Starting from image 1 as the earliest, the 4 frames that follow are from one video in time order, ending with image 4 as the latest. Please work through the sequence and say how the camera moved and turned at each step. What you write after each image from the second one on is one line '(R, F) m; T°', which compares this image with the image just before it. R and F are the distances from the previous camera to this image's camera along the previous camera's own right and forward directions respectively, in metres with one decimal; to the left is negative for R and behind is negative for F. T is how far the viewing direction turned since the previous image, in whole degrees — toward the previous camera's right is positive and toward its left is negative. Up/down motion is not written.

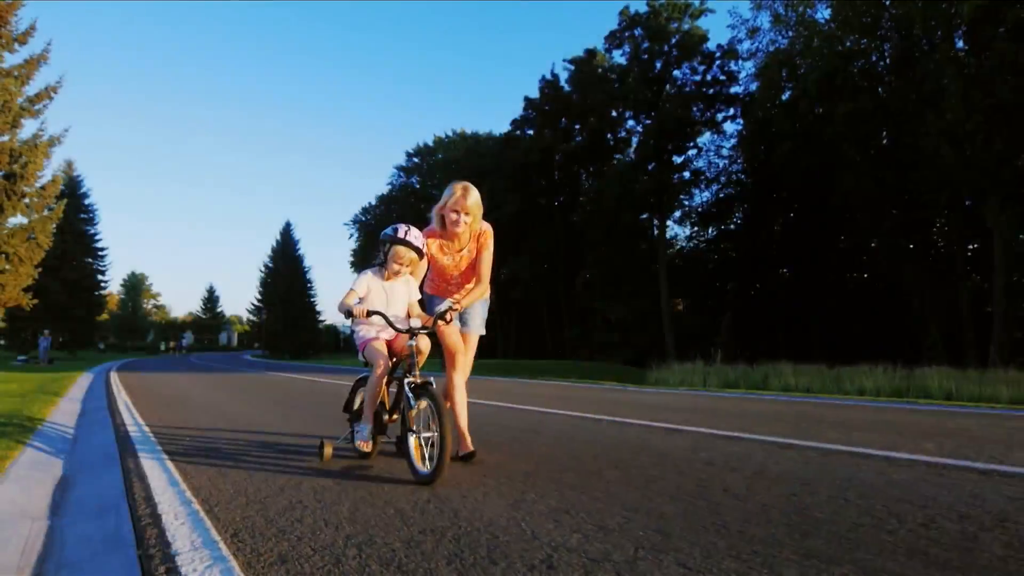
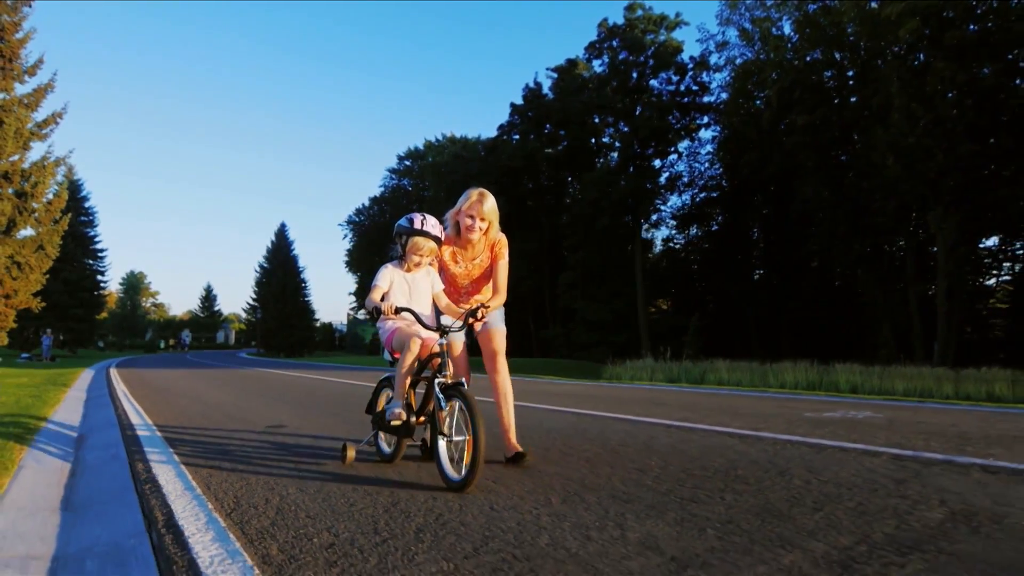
(+0.9, -1.9) m; 0°
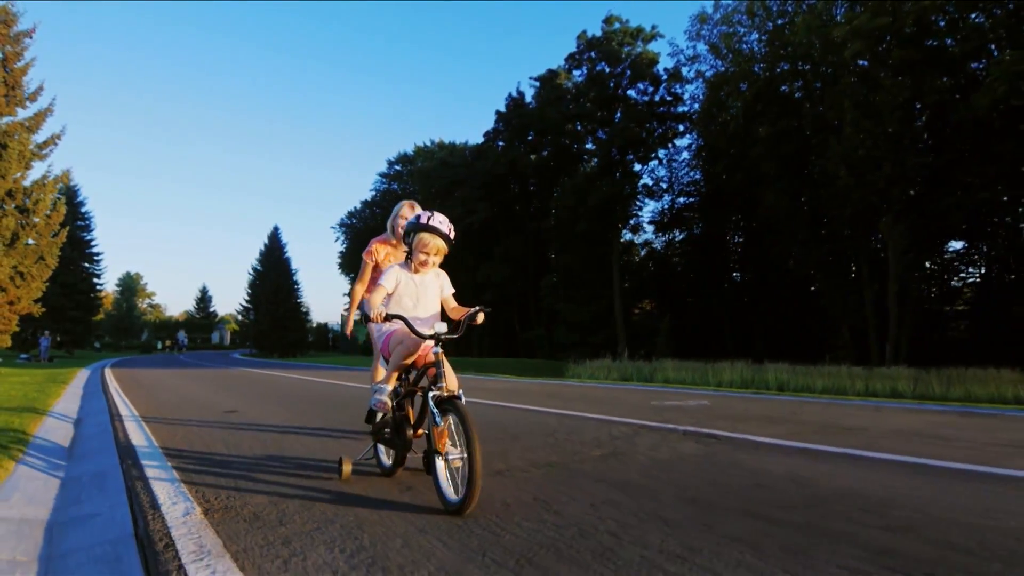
(+0.9, -1.7) m; 0°
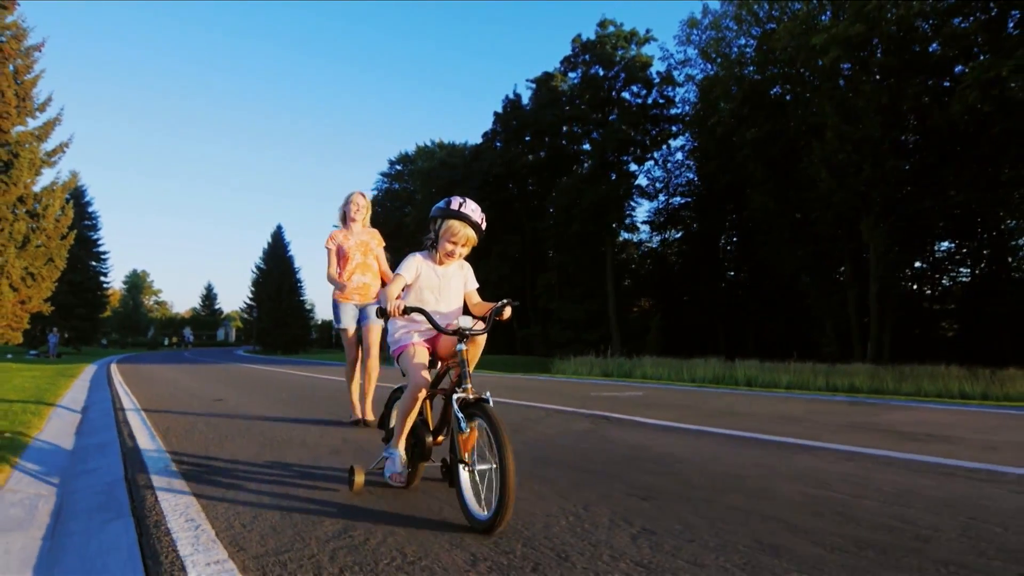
(+0.6, -1.0) m; 0°
